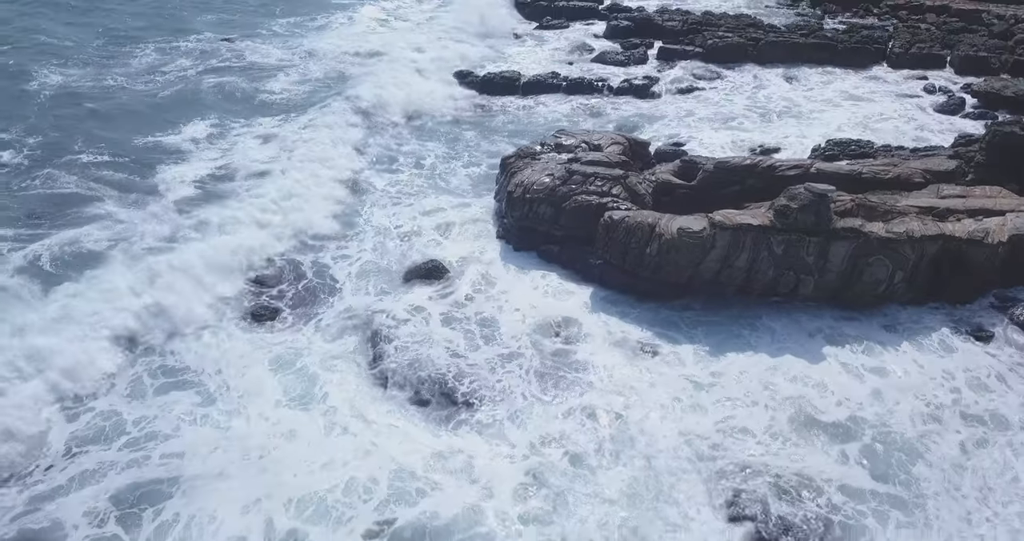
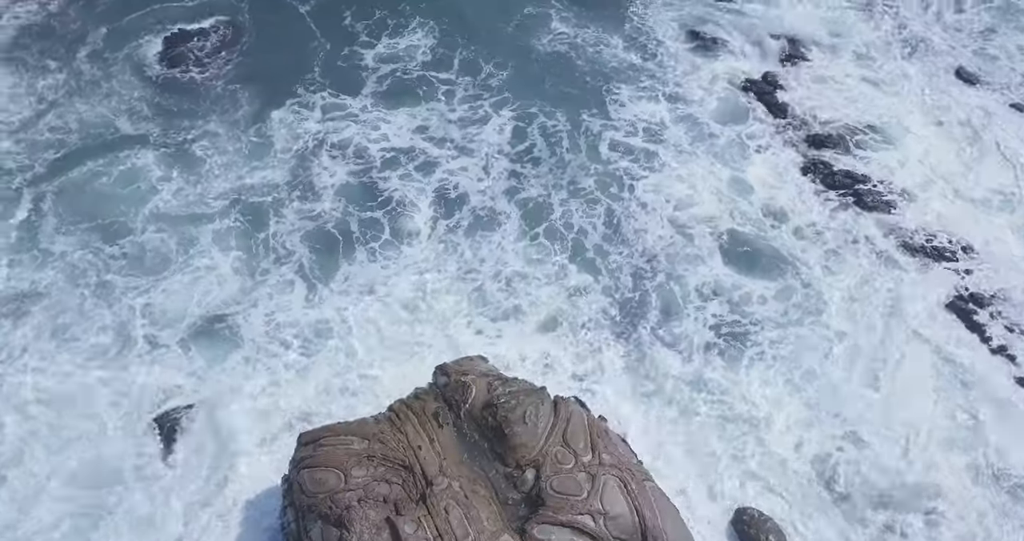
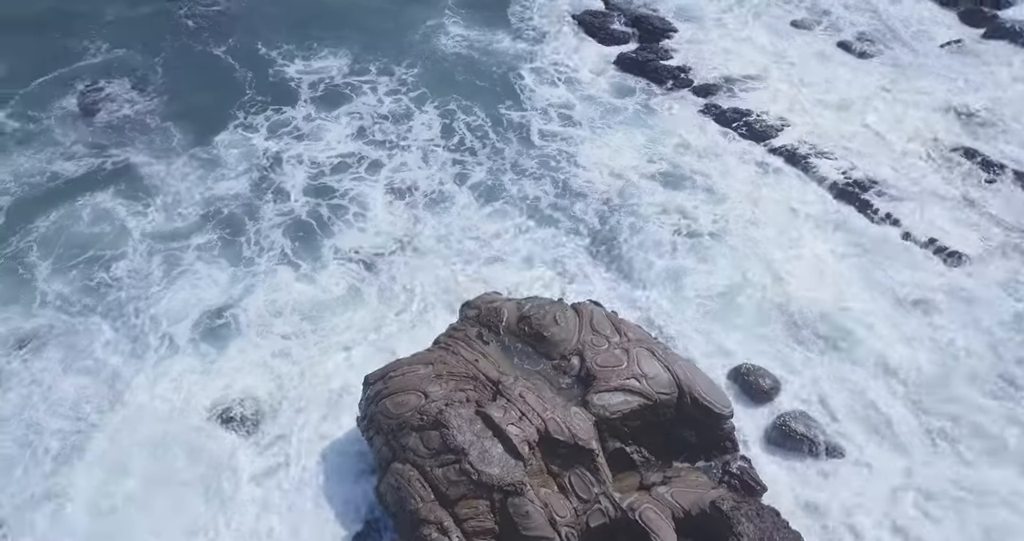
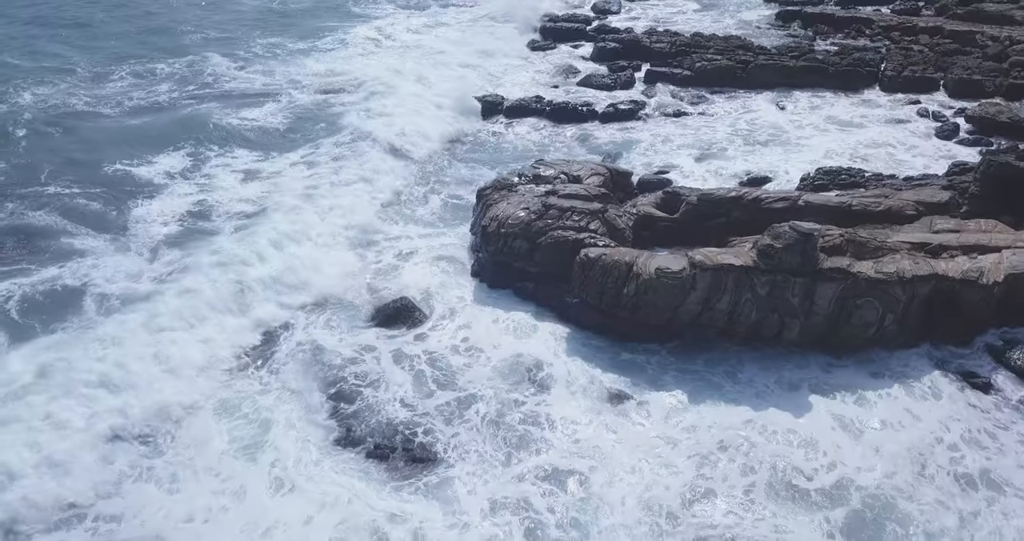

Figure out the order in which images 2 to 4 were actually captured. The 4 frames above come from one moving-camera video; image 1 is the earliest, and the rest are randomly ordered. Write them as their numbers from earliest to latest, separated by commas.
4, 3, 2
